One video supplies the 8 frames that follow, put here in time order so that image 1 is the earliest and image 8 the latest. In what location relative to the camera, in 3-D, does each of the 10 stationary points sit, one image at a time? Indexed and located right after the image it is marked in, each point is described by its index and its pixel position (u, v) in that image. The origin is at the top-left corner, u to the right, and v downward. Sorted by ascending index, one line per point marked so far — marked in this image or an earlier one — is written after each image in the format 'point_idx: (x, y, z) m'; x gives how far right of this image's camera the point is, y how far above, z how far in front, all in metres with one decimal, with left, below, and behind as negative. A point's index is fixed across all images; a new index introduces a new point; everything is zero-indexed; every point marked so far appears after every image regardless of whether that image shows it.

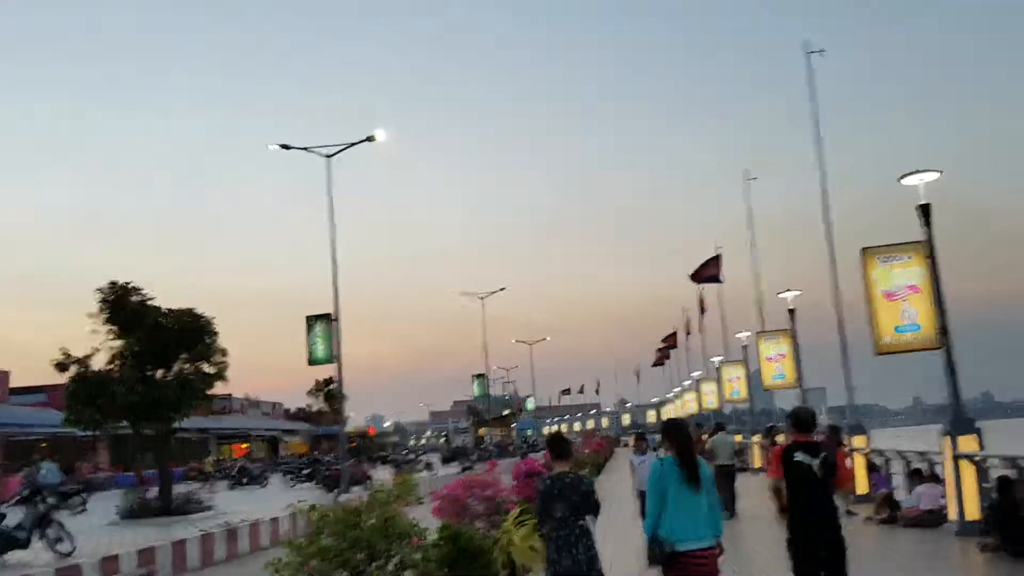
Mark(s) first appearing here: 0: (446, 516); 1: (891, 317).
0: (-0.7, -2.6, +10.1) m
1: (+6.3, -0.5, +15.1) m
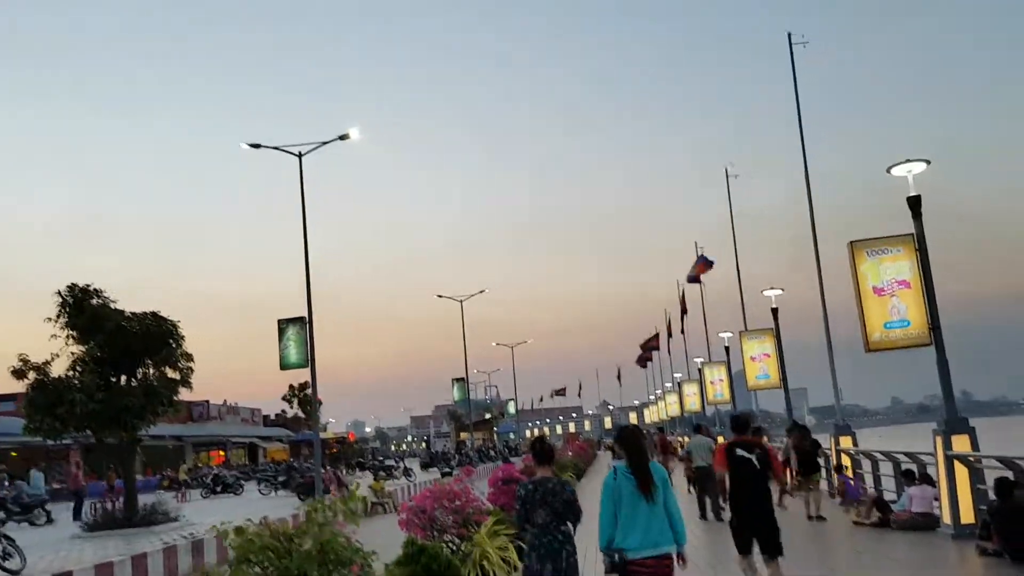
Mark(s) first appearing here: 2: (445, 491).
0: (-1.0, -2.5, +9.3) m
1: (+5.9, -0.4, +14.5) m
2: (-0.7, -2.2, +9.5) m
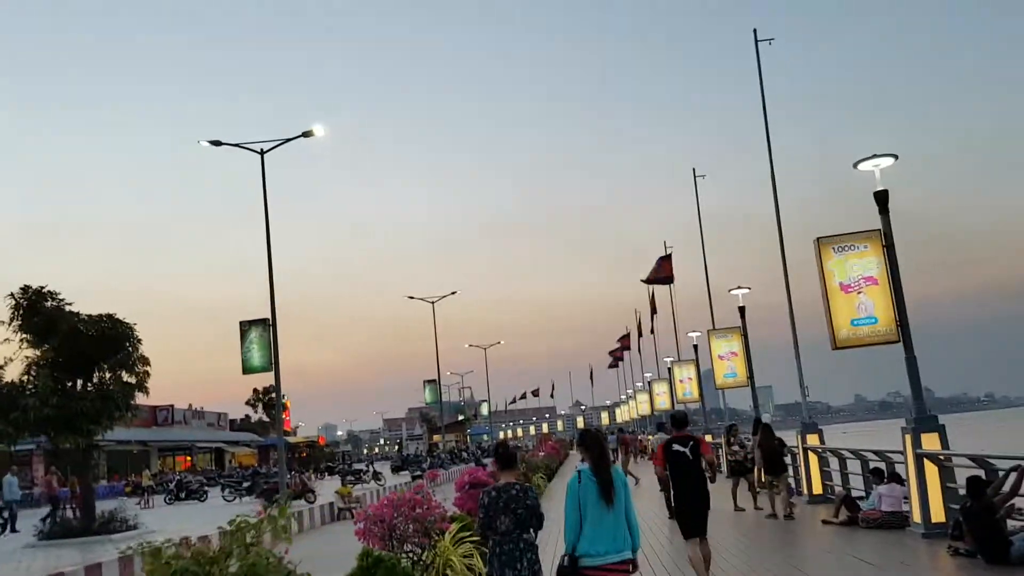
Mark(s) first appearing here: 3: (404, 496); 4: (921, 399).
0: (-1.4, -2.5, +9.0) m
1: (+5.3, -0.3, +14.3) m
2: (-1.1, -2.1, +9.1) m
3: (-1.1, -2.1, +9.2) m
4: (+6.5, -1.8, +14.3) m
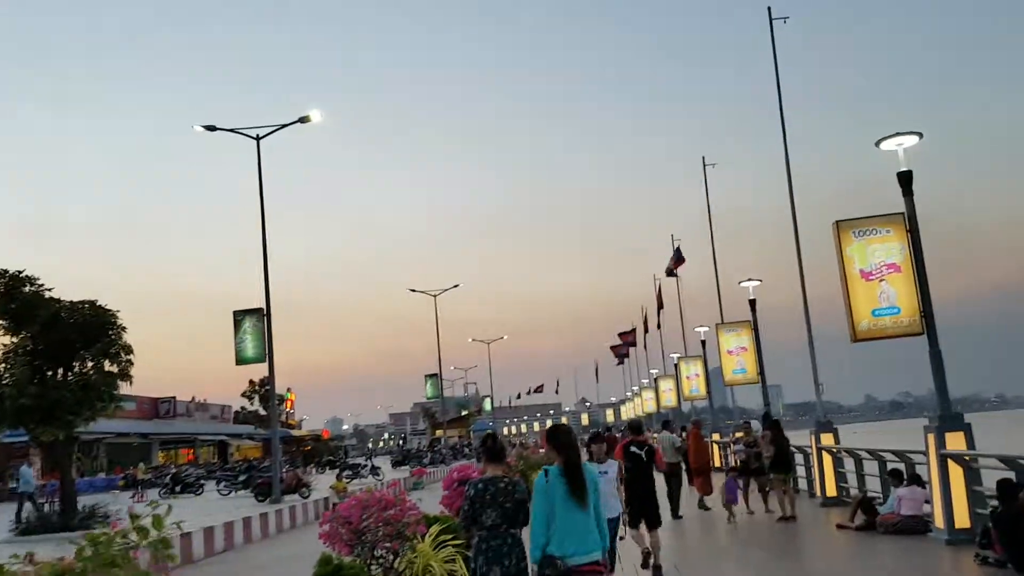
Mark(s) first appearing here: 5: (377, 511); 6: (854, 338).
0: (-1.6, -2.3, +8.0) m
1: (+5.3, -0.2, +13.3) m
2: (-1.2, -1.9, +8.2) m
3: (-1.3, -1.9, +8.2) m
4: (+6.4, -1.6, +13.3) m
5: (-1.2, -2.0, +8.1) m
6: (+5.0, -0.7, +13.3) m
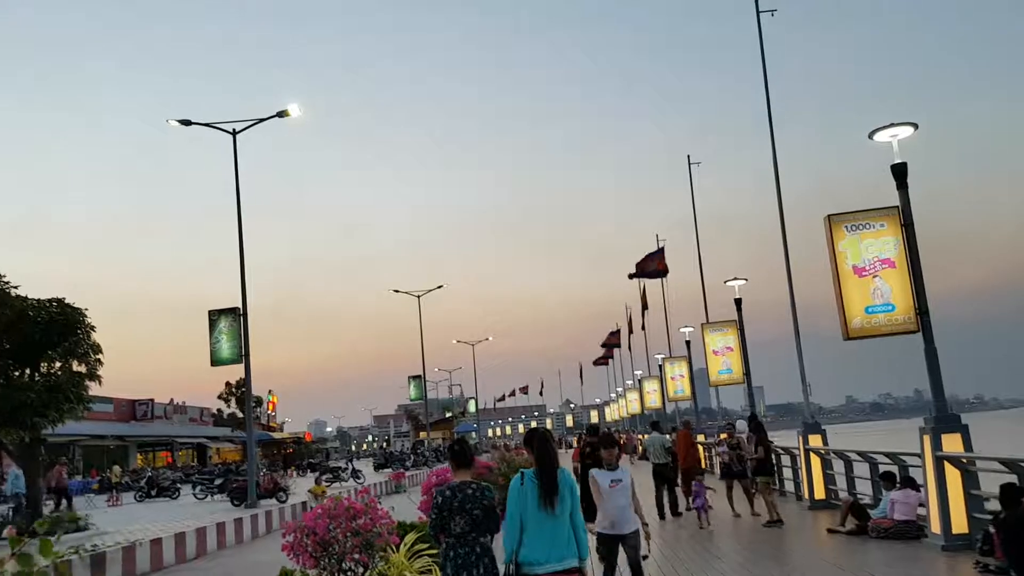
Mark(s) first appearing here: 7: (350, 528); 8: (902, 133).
0: (-1.7, -2.2, +7.4) m
1: (+5.0, -0.1, +12.9) m
2: (-1.4, -1.8, +7.6) m
3: (-1.5, -1.8, +7.7) m
4: (+6.1, -1.5, +12.8) m
5: (-1.4, -2.0, +7.5) m
6: (+4.8, -0.7, +12.8) m
7: (-1.4, -2.0, +7.5) m
8: (+5.7, +2.3, +13.2) m
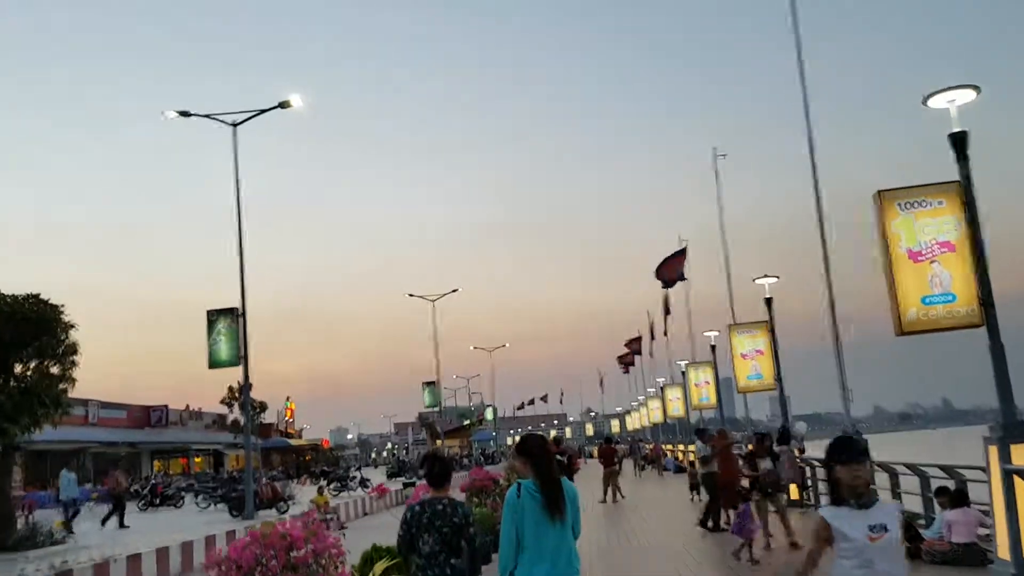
0: (-1.9, -2.0, +5.9) m
1: (+5.0, 0.0, +11.2) m
2: (-1.5, -1.6, +6.0) m
3: (-1.6, -1.6, +6.1) m
4: (+6.1, -1.4, +11.1) m
5: (-1.5, -1.8, +5.9) m
6: (+4.8, -0.5, +11.1) m
7: (-1.5, -1.8, +5.9) m
8: (+5.7, +2.4, +11.5) m
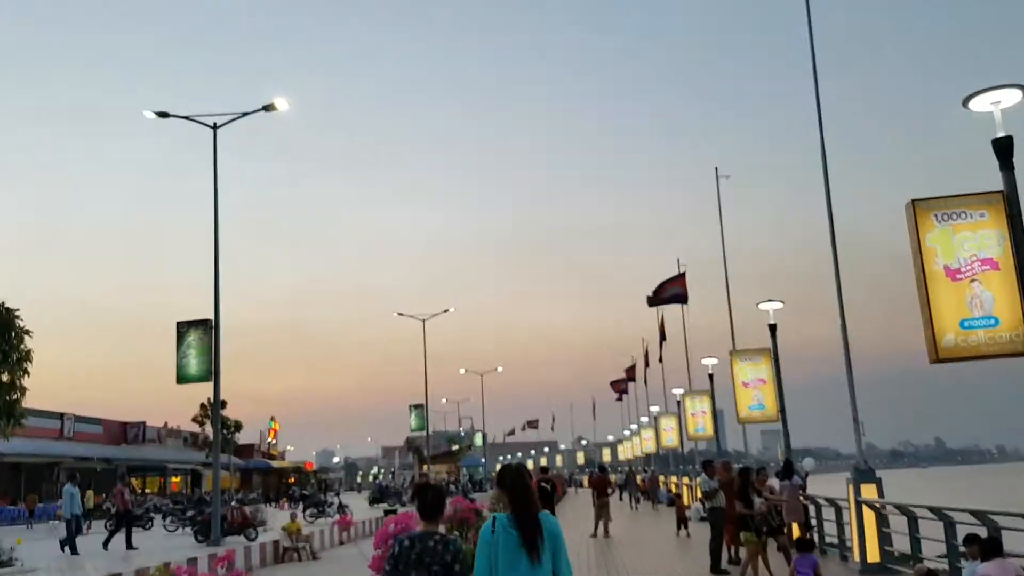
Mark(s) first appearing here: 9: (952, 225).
0: (-2.0, -1.9, +4.5) m
1: (+4.8, -0.2, +9.9) m
2: (-1.7, -1.5, +4.7) m
3: (-1.7, -1.5, +4.7) m
4: (+5.9, -1.7, +9.8) m
5: (-1.7, -1.7, +4.6) m
6: (+4.6, -0.8, +9.8) m
7: (-1.6, -1.7, +4.5) m
8: (+5.6, +2.1, +10.3) m
9: (+4.9, +0.7, +10.0) m
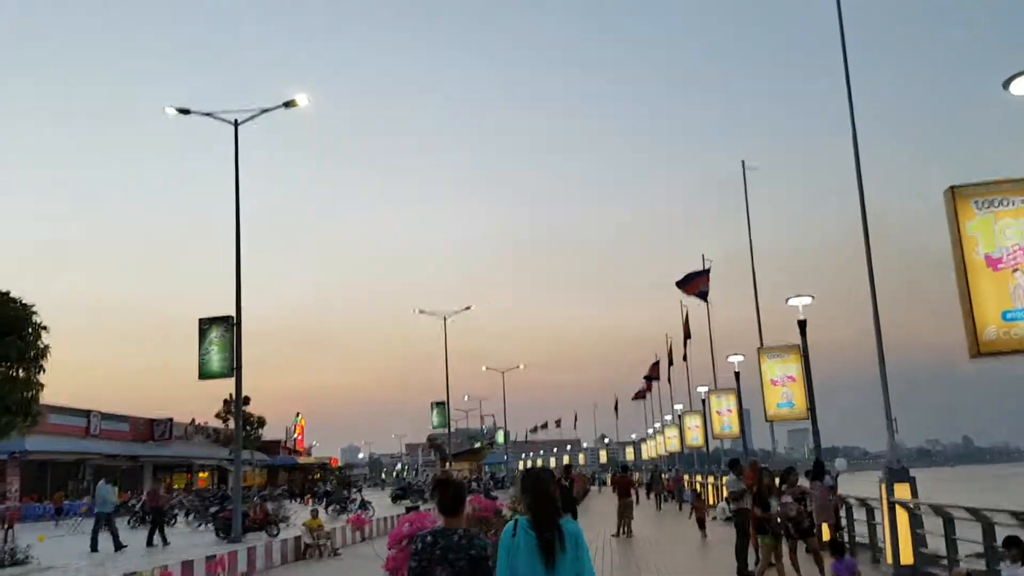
0: (-2.0, -1.9, +4.2) m
1: (+5.0, -0.1, +9.4) m
2: (-1.6, -1.5, +4.4) m
3: (-1.7, -1.5, +4.4) m
4: (+6.1, -1.6, +9.3) m
5: (-1.6, -1.6, +4.3) m
6: (+4.8, -0.7, +9.4) m
7: (-1.6, -1.6, +4.3) m
8: (+5.9, +2.2, +9.8) m
9: (+5.1, +0.8, +9.5) m
